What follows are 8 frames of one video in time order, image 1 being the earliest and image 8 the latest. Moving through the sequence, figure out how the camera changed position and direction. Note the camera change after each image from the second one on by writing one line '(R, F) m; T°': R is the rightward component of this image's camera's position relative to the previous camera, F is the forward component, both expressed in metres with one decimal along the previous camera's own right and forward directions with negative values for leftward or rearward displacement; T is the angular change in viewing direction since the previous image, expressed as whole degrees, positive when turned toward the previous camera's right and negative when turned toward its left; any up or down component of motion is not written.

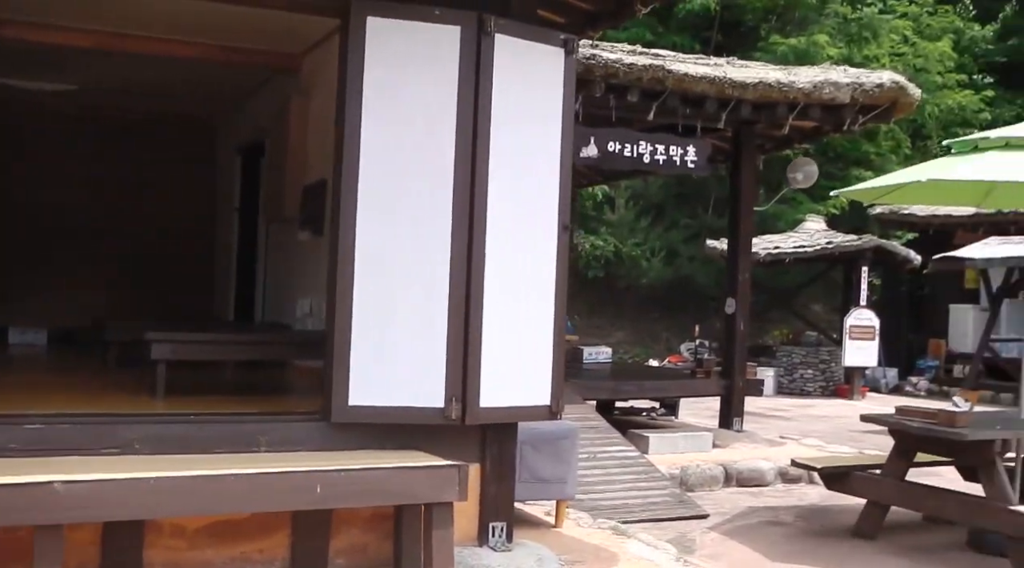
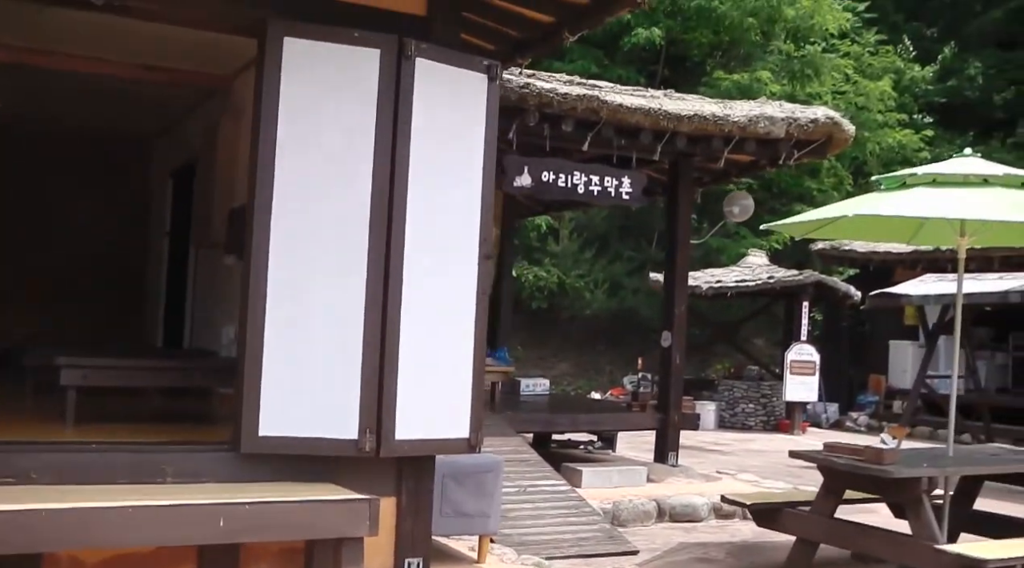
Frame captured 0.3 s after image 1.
(+0.1, +0.1) m; +2°
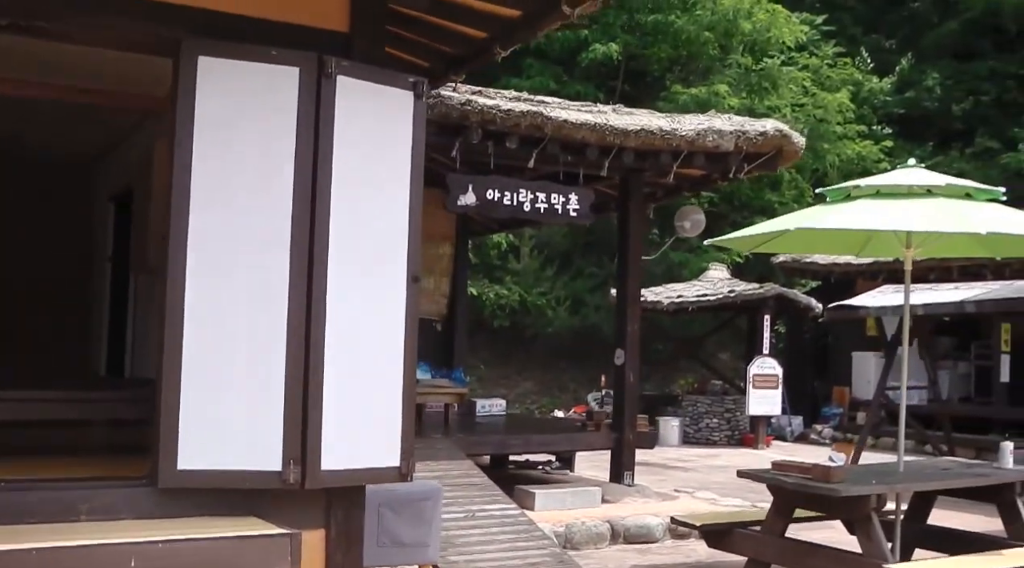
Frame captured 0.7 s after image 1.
(+0.2, +0.1) m; +1°
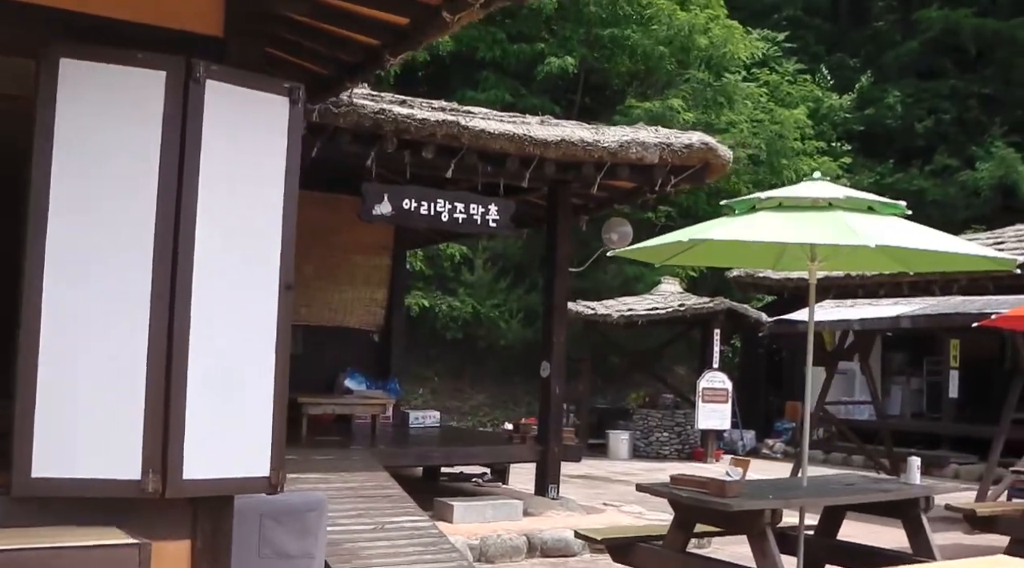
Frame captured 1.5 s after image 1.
(+0.5, +0.1) m; +1°
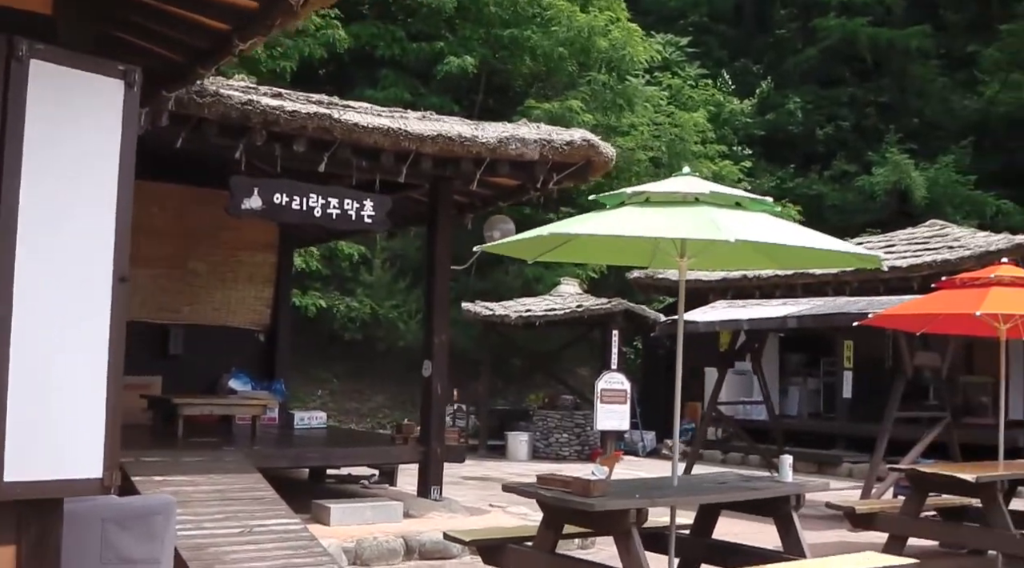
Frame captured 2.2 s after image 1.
(+0.3, +0.2) m; +4°
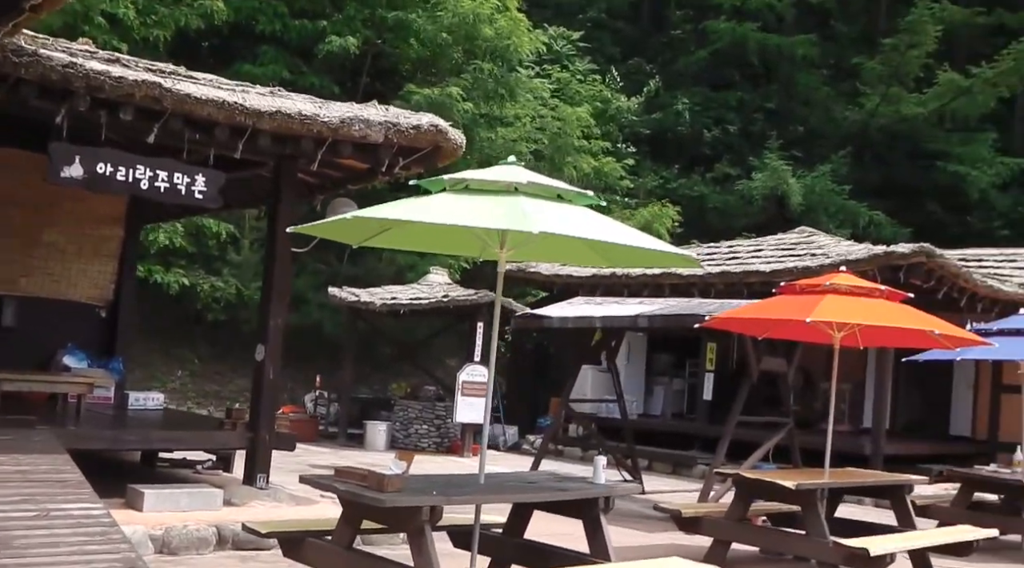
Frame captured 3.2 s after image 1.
(+0.5, +0.1) m; +5°
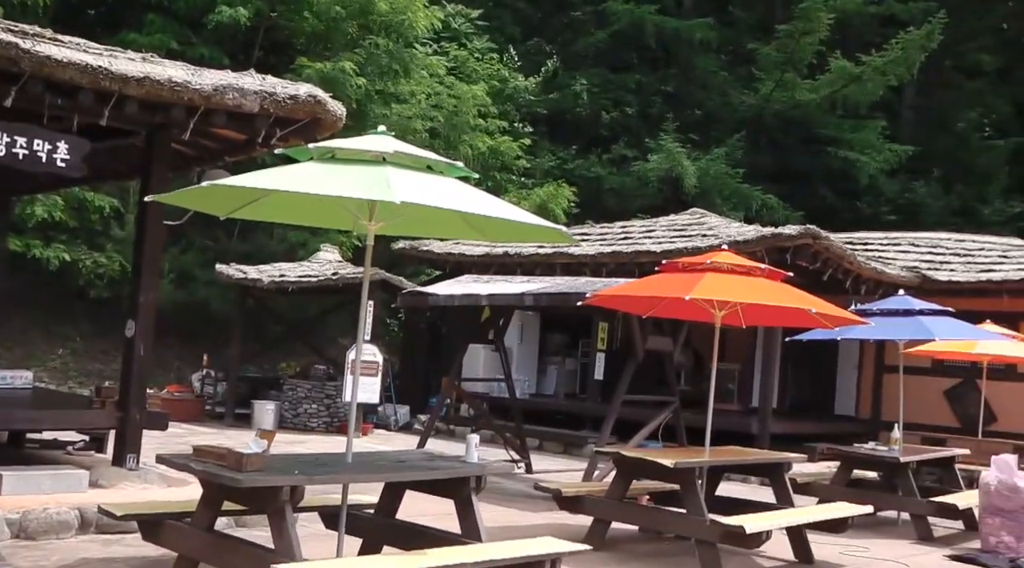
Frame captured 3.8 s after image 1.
(+0.2, +0.1) m; +5°
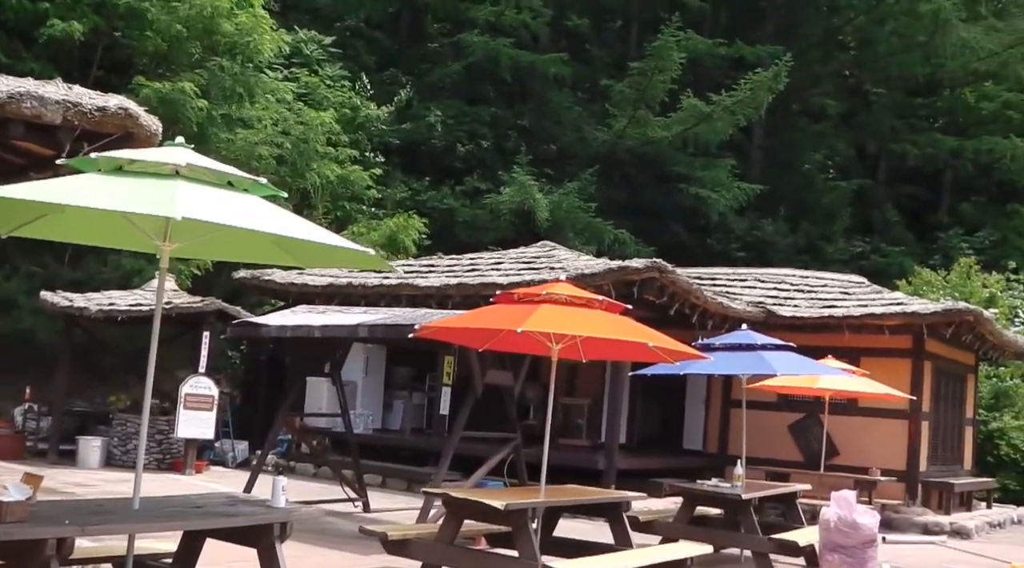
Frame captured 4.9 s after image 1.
(+0.2, +0.4) m; +7°
